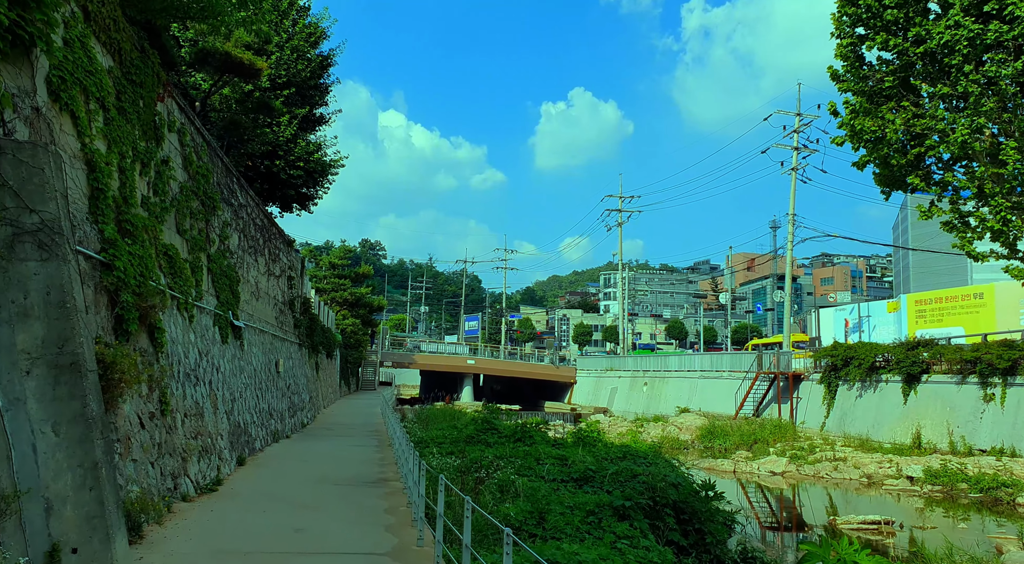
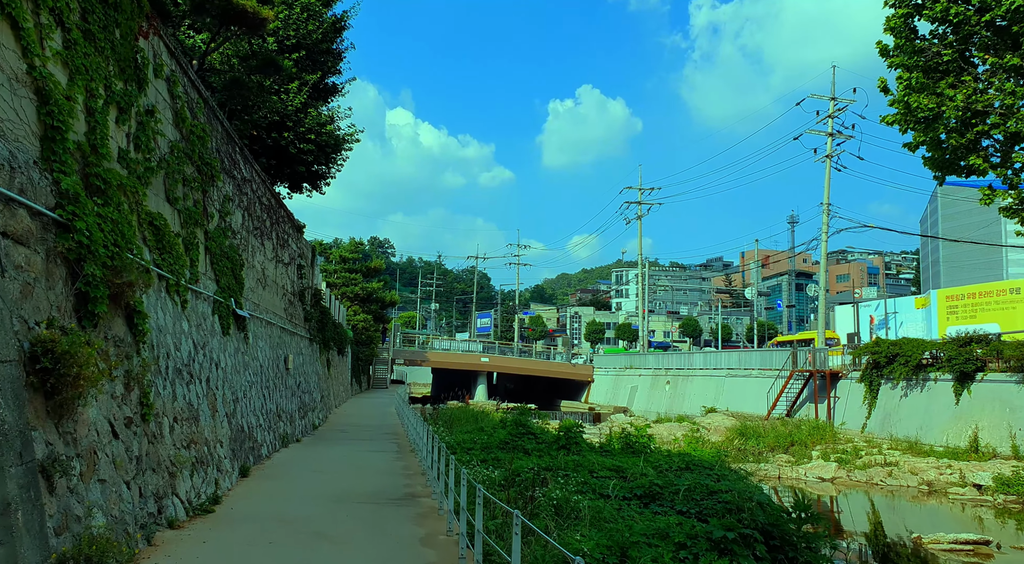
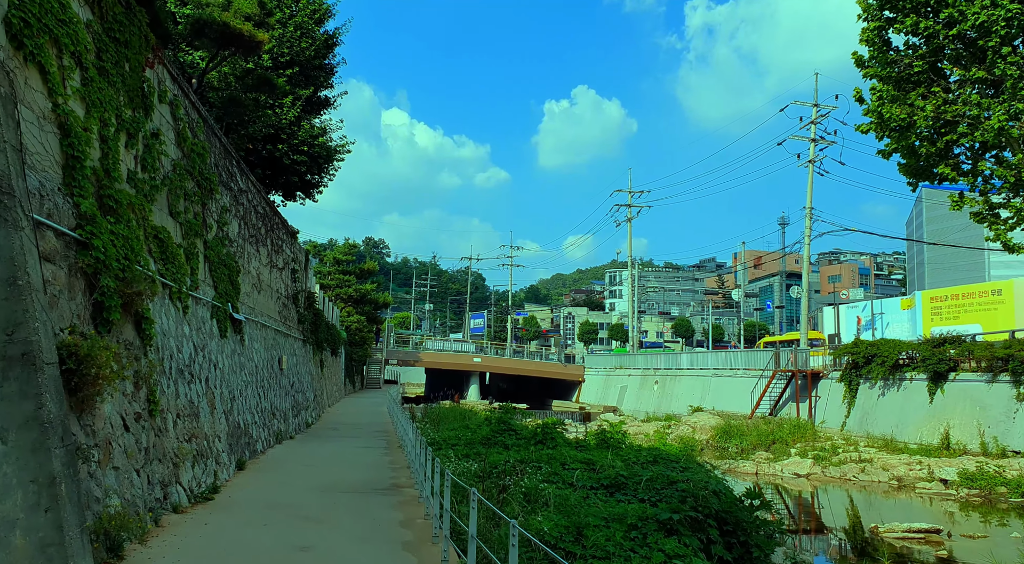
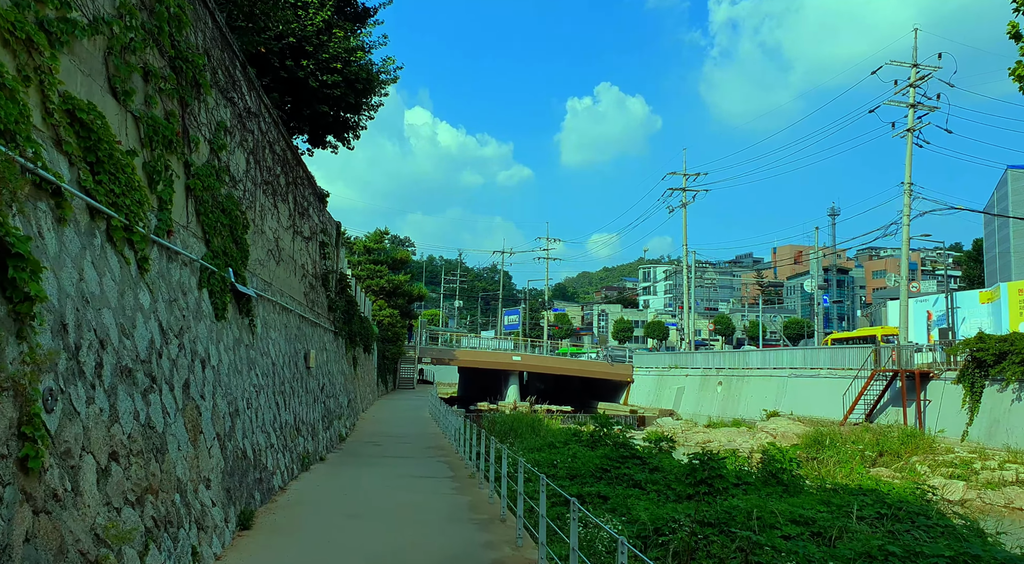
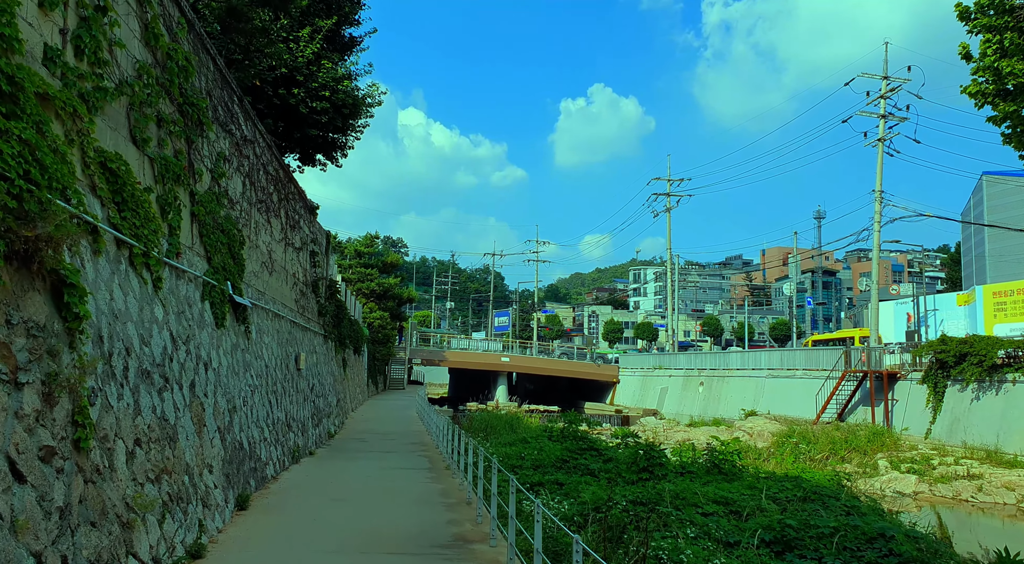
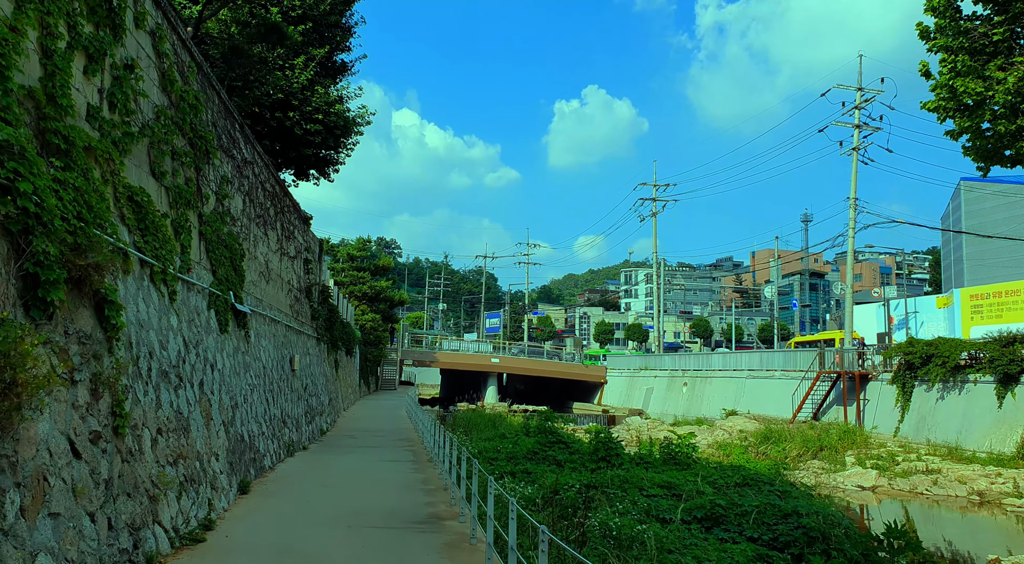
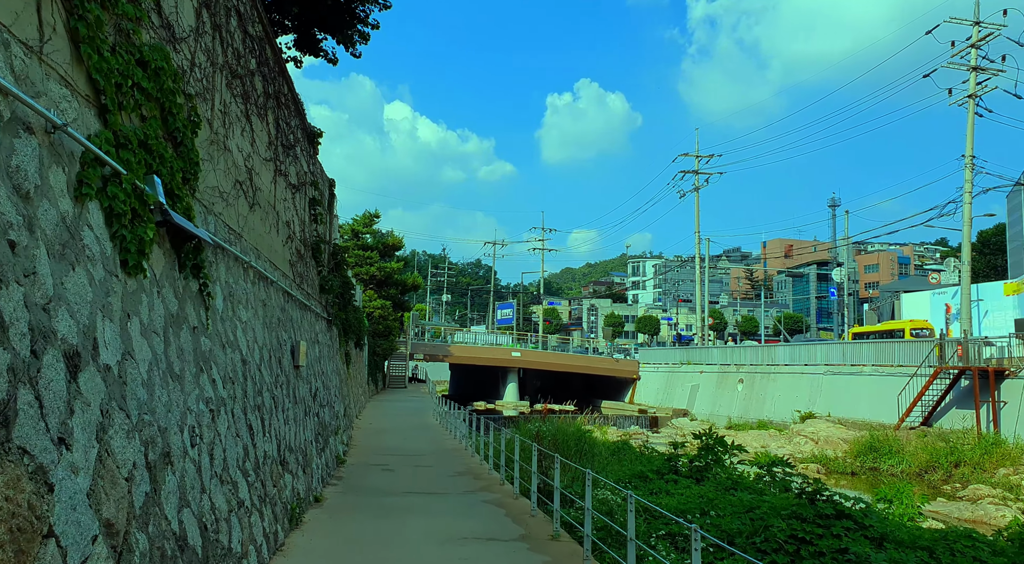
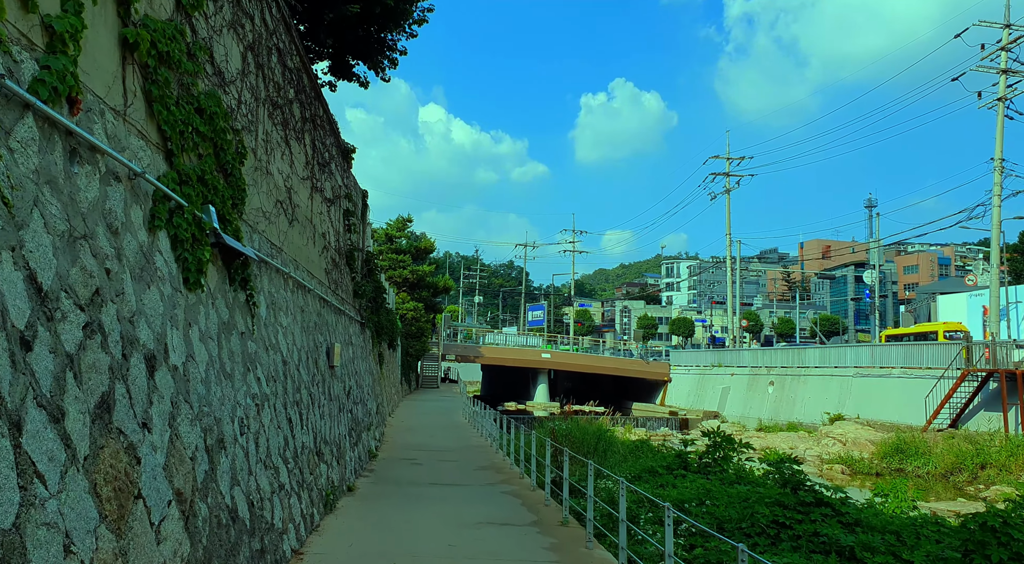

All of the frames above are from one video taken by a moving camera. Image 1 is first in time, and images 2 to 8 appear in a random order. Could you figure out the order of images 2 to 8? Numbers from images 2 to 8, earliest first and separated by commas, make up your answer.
3, 2, 6, 5, 4, 8, 7
